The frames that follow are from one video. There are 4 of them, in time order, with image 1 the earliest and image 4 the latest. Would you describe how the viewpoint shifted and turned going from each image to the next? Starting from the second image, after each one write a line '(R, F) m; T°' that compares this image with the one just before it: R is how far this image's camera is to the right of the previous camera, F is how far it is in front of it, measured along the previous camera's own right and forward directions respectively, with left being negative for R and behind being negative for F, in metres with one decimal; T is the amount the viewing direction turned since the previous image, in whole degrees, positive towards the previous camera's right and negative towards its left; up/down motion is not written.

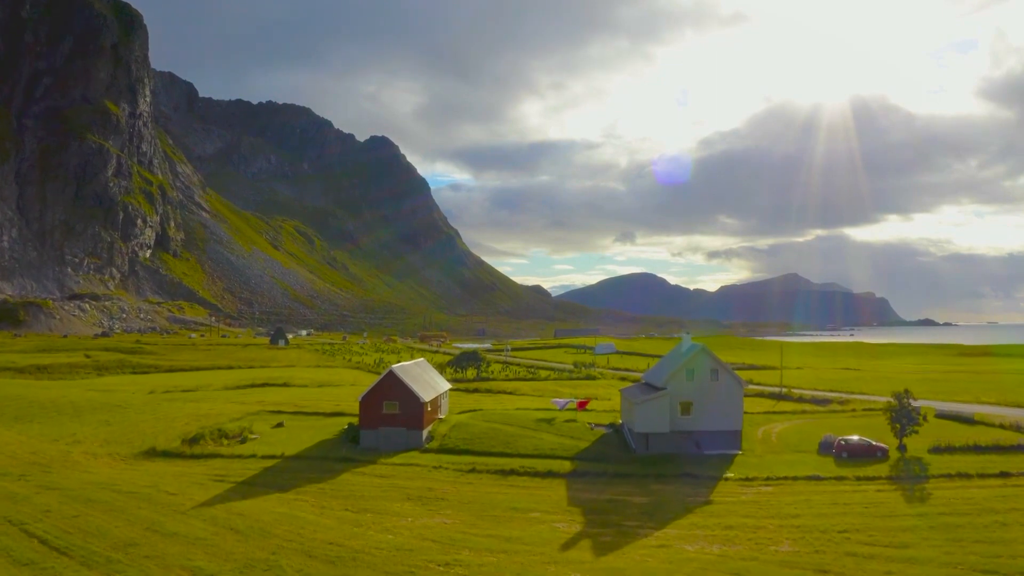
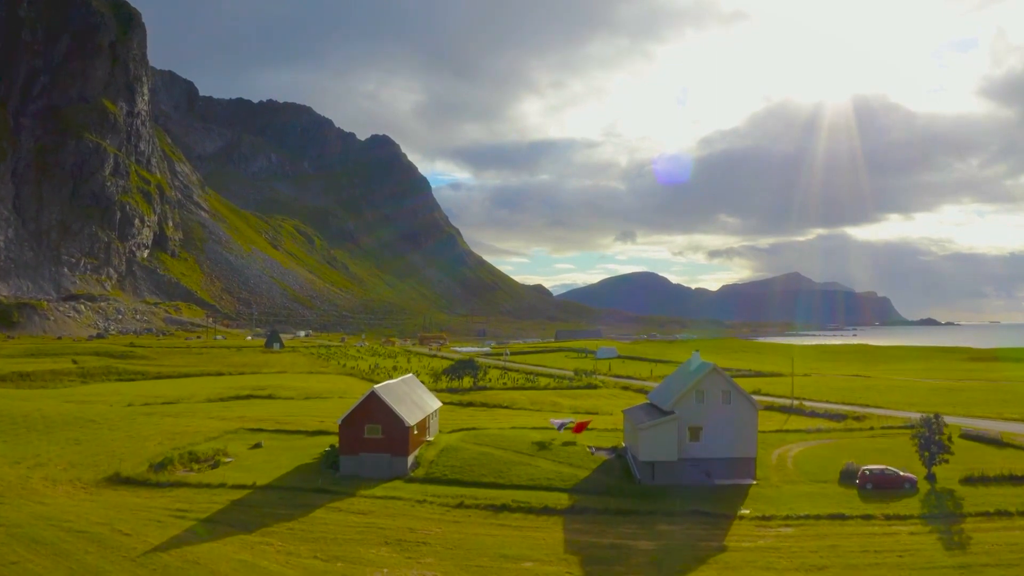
(+0.5, +3.3) m; 0°
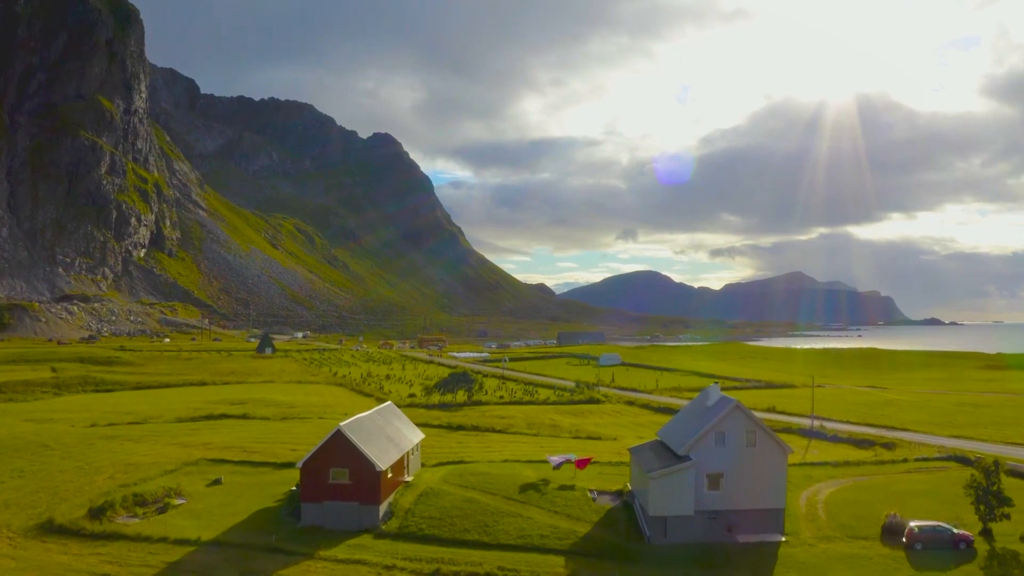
(+0.7, +5.2) m; 0°
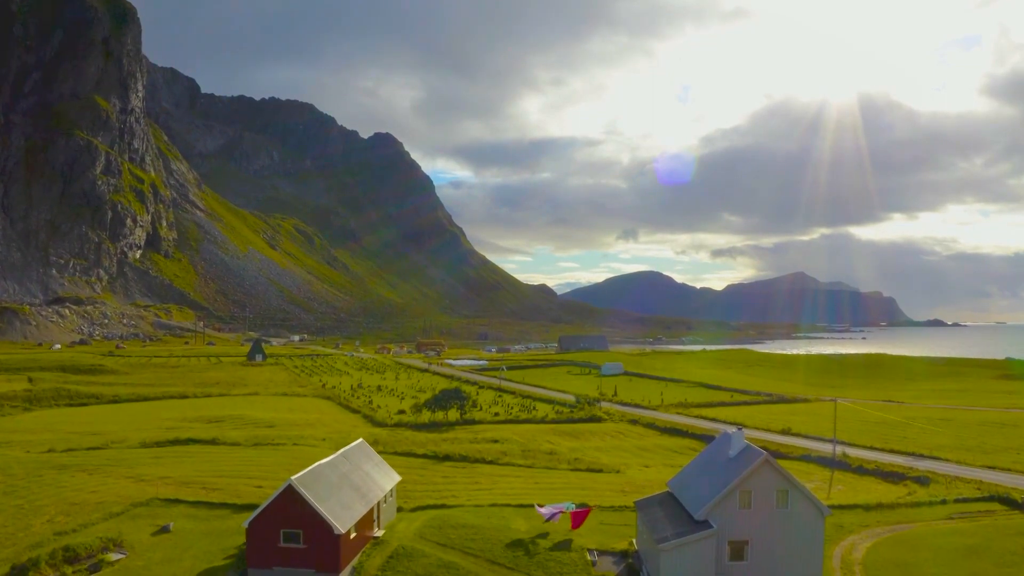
(+0.7, +4.9) m; 0°
